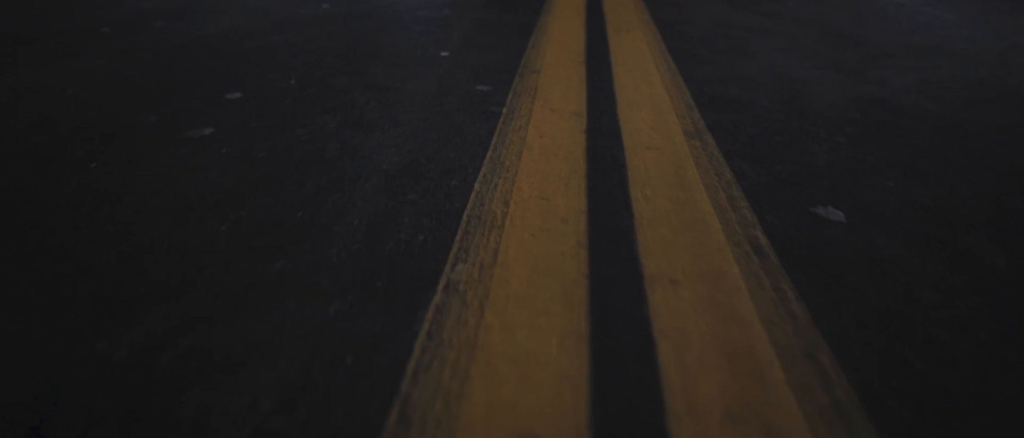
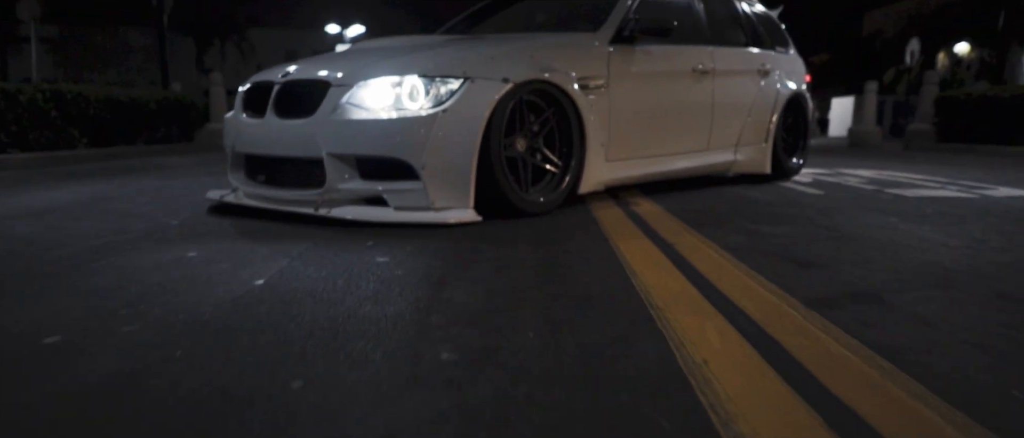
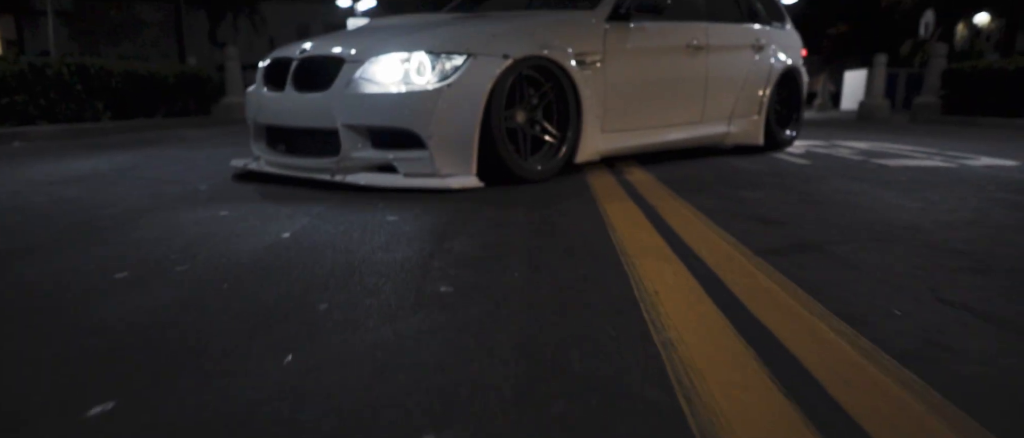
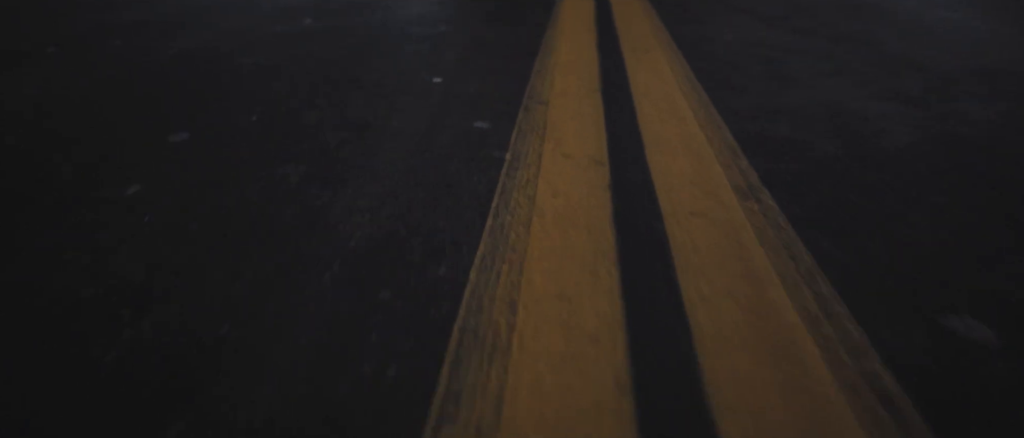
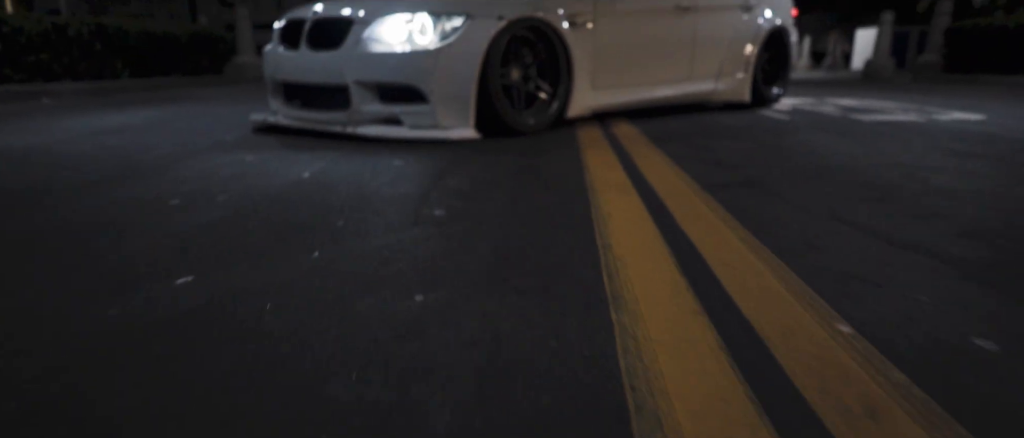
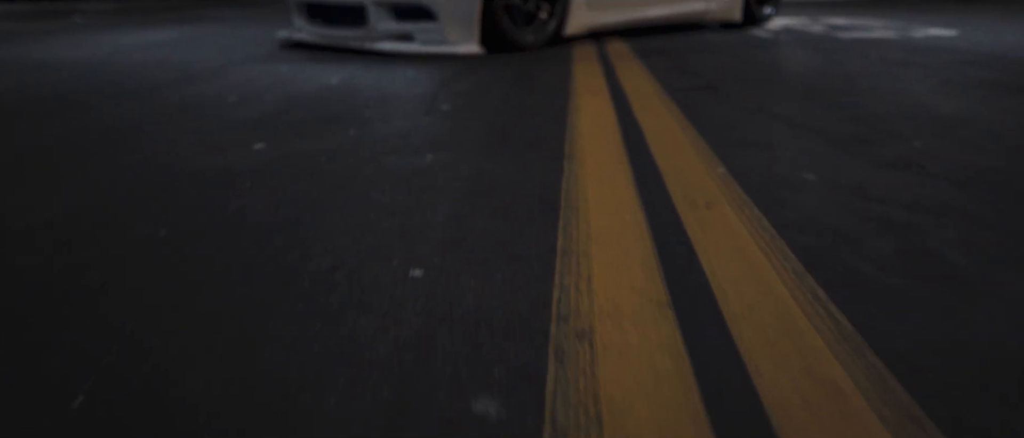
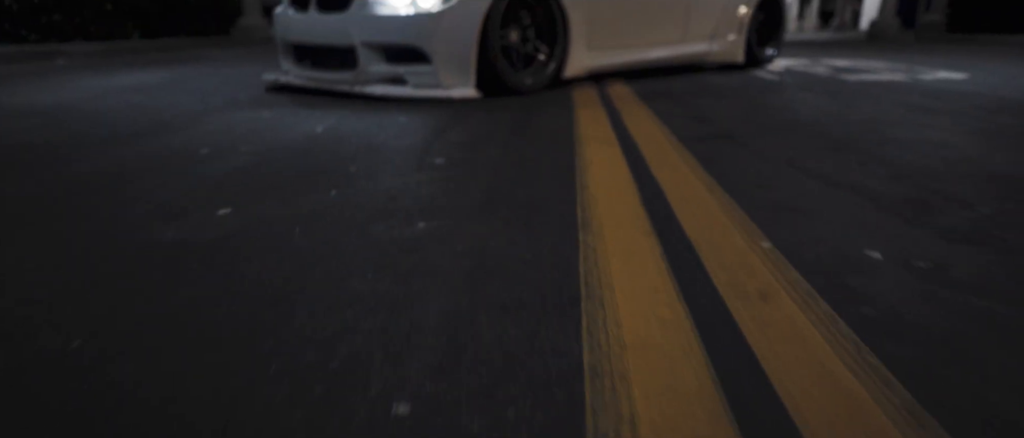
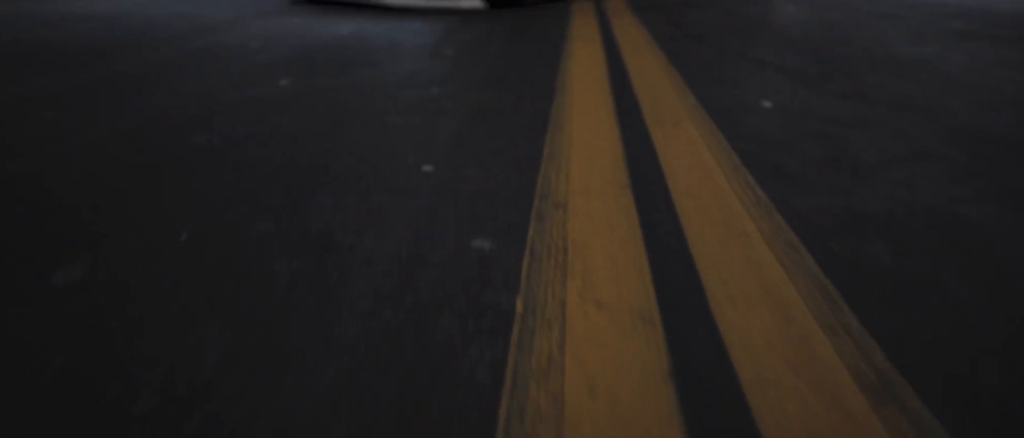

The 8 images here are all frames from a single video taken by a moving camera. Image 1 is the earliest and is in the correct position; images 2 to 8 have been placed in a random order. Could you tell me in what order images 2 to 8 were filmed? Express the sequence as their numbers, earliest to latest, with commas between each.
4, 8, 6, 7, 5, 3, 2
